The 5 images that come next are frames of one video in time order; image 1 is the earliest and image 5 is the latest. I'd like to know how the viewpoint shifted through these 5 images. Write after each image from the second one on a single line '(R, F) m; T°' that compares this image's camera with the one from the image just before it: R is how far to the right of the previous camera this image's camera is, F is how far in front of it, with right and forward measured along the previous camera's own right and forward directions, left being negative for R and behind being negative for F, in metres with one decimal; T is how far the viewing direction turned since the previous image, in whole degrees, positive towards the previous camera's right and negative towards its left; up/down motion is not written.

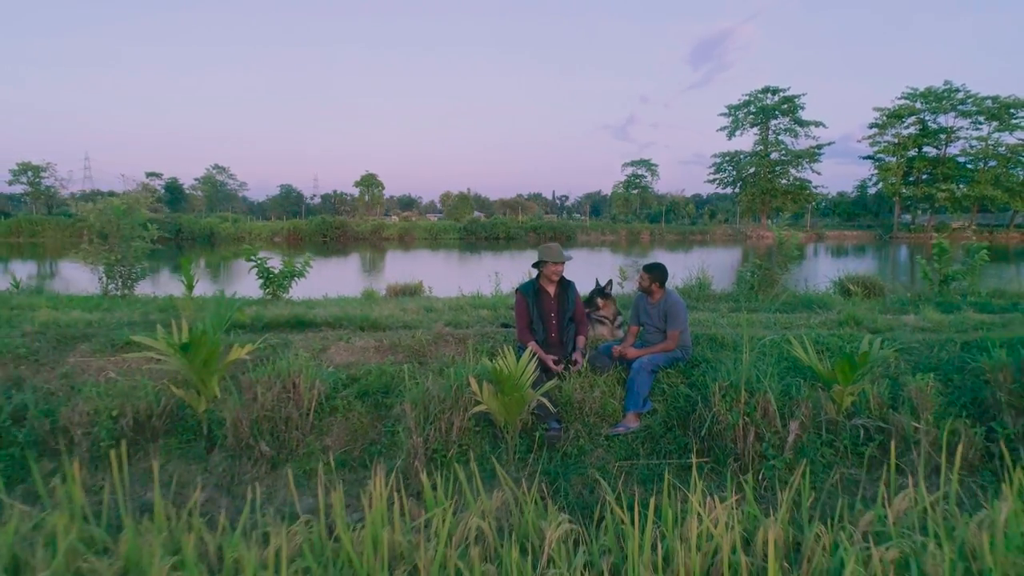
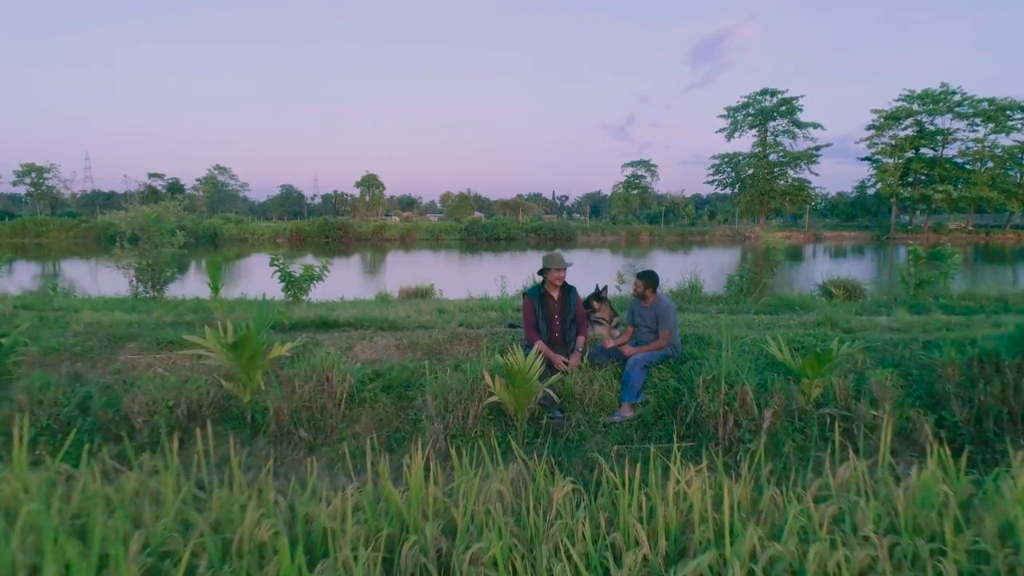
(0.0, -0.3) m; 0°
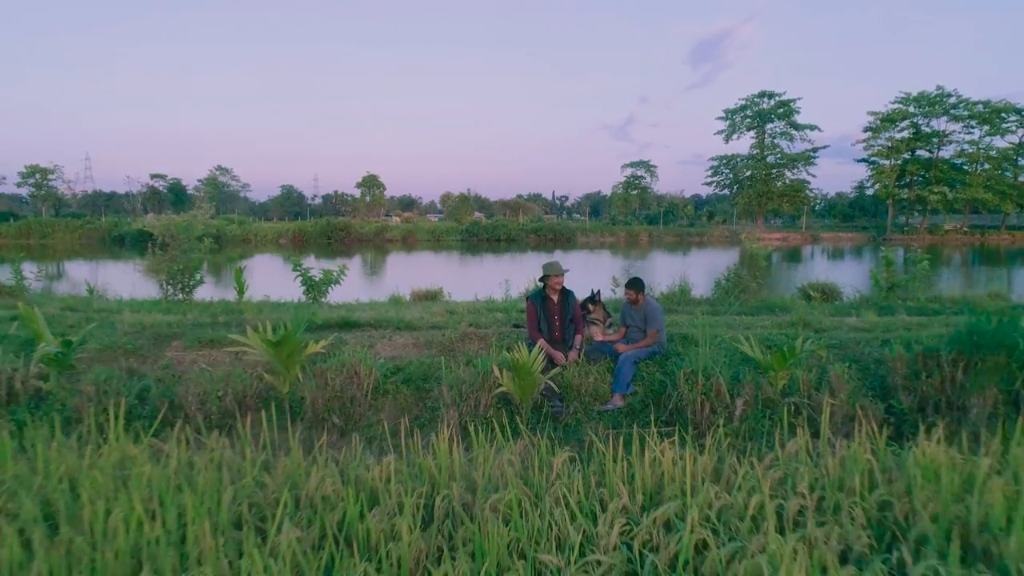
(0.0, -0.4) m; 0°
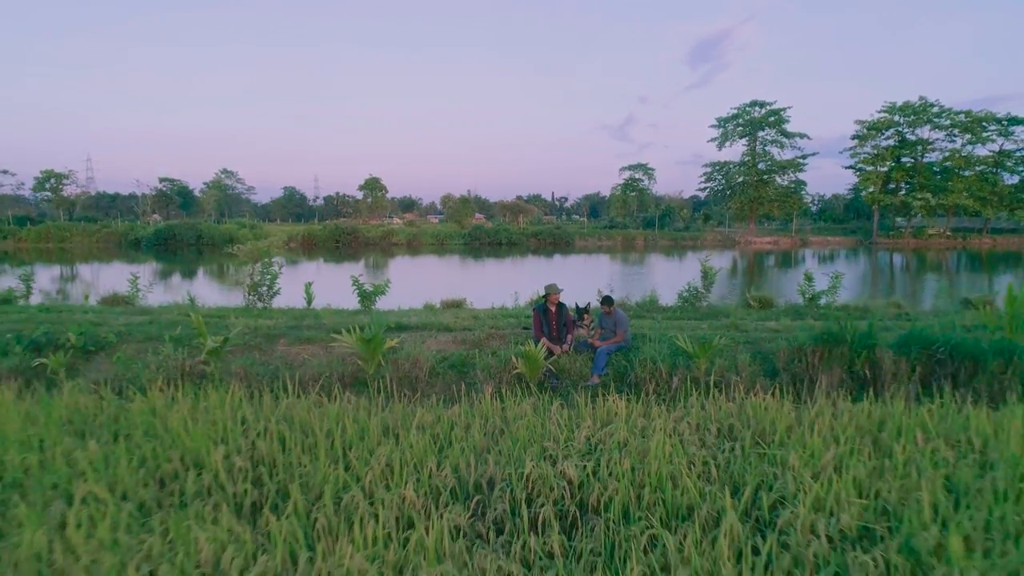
(0.0, -1.4) m; 0°
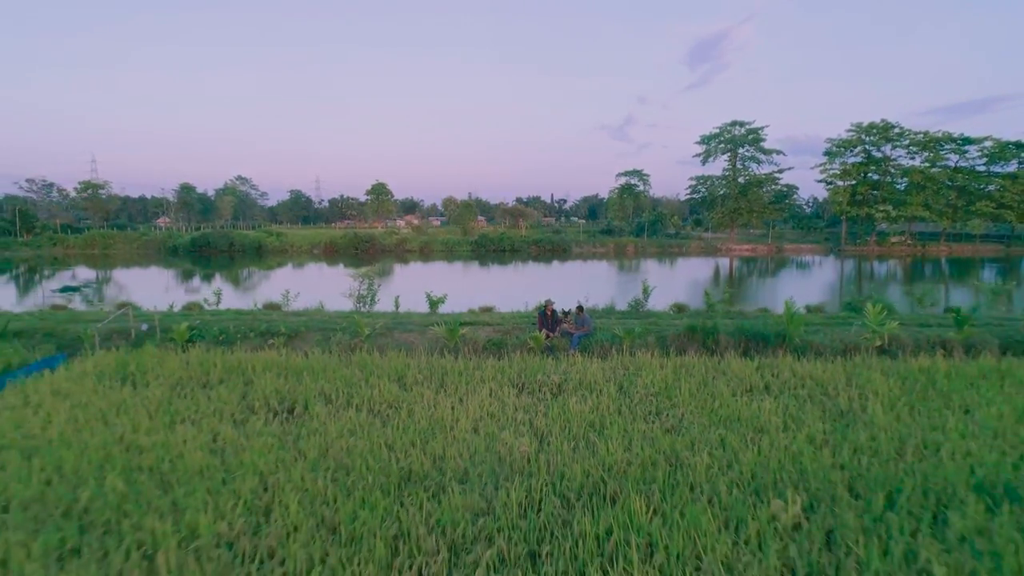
(-0.1, -3.7) m; 0°
